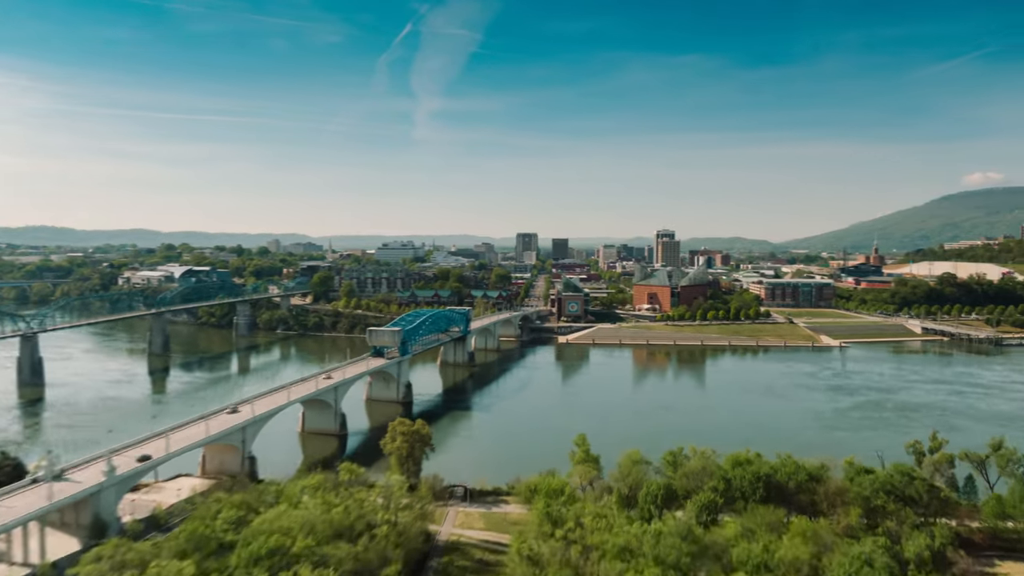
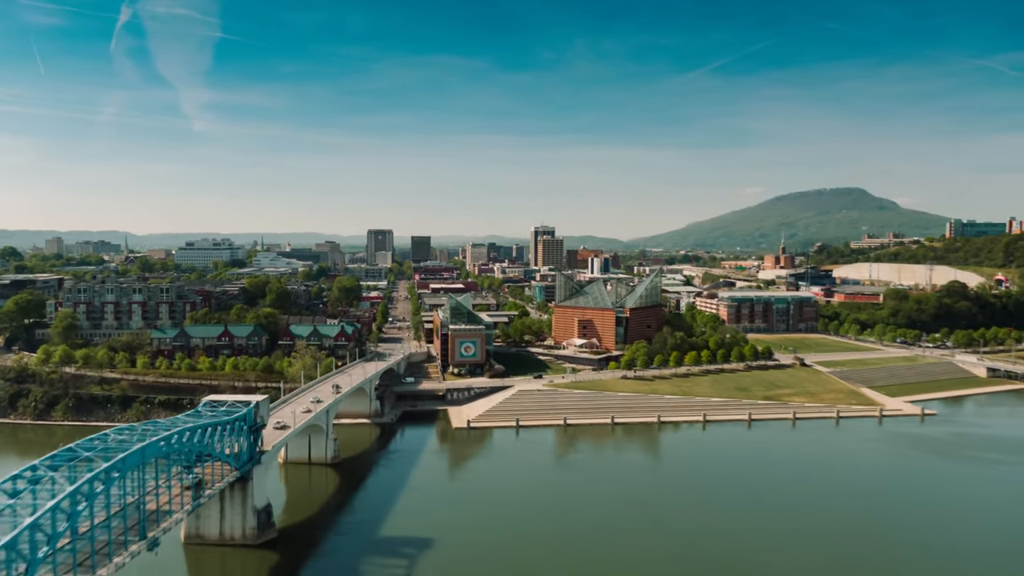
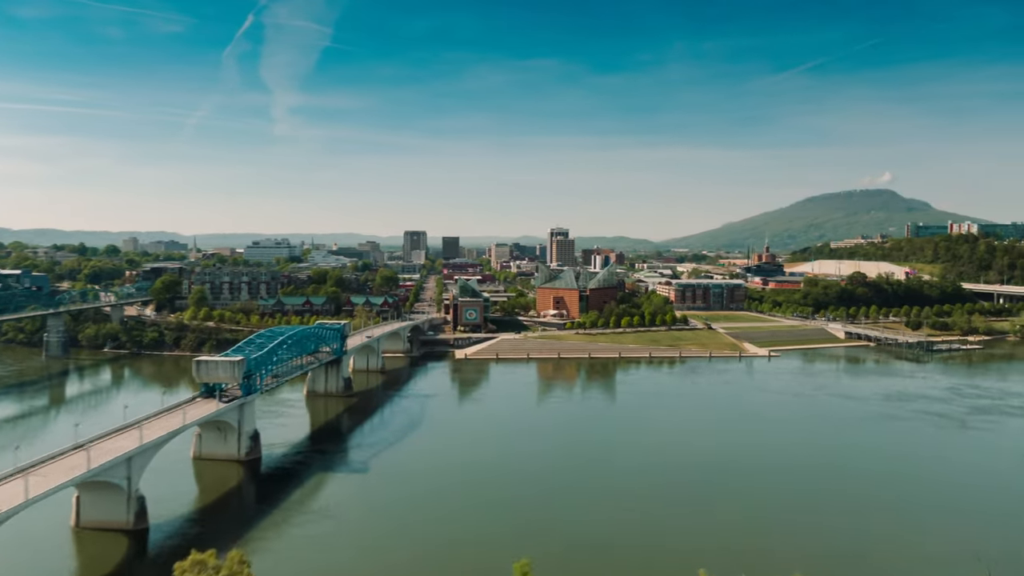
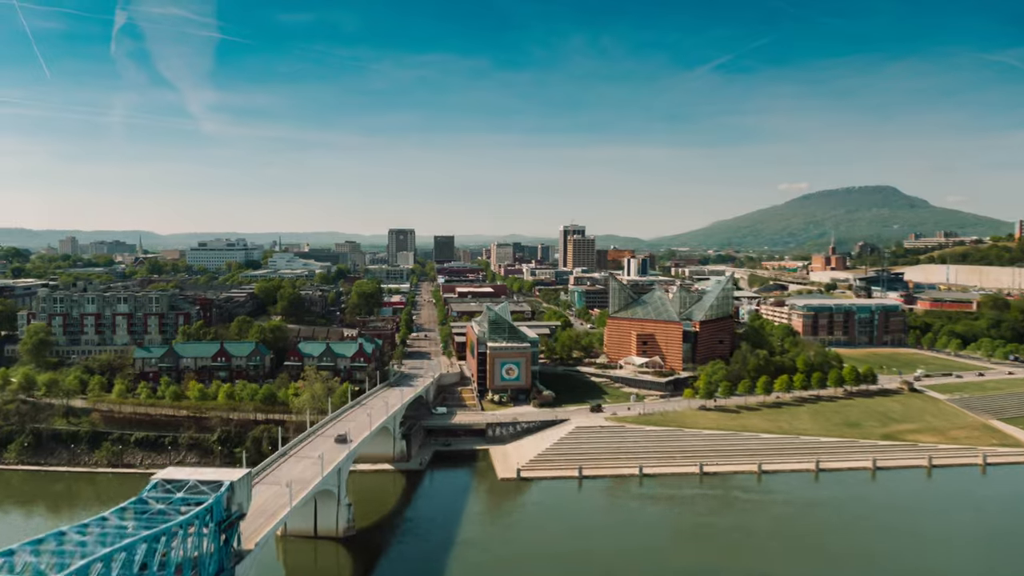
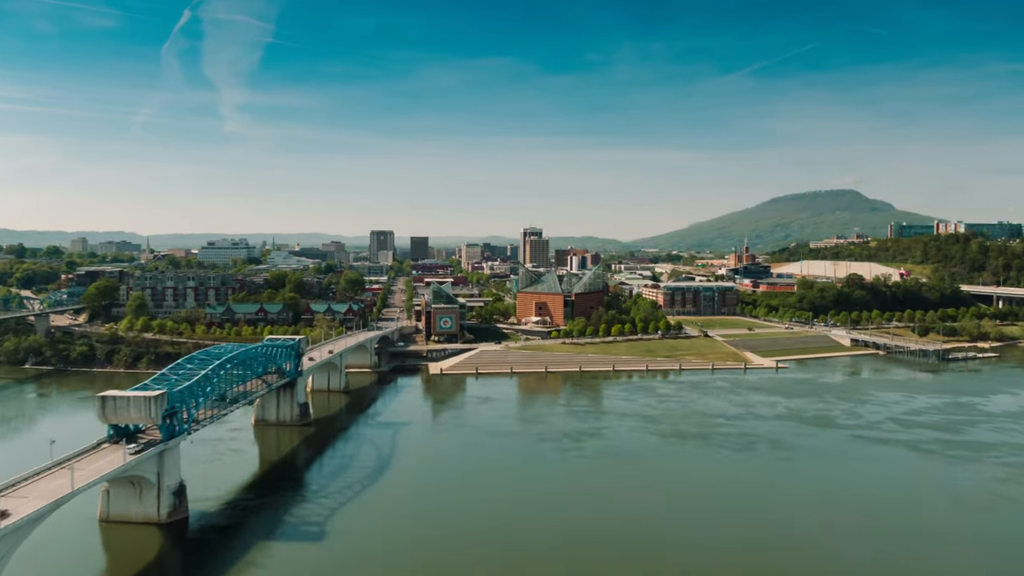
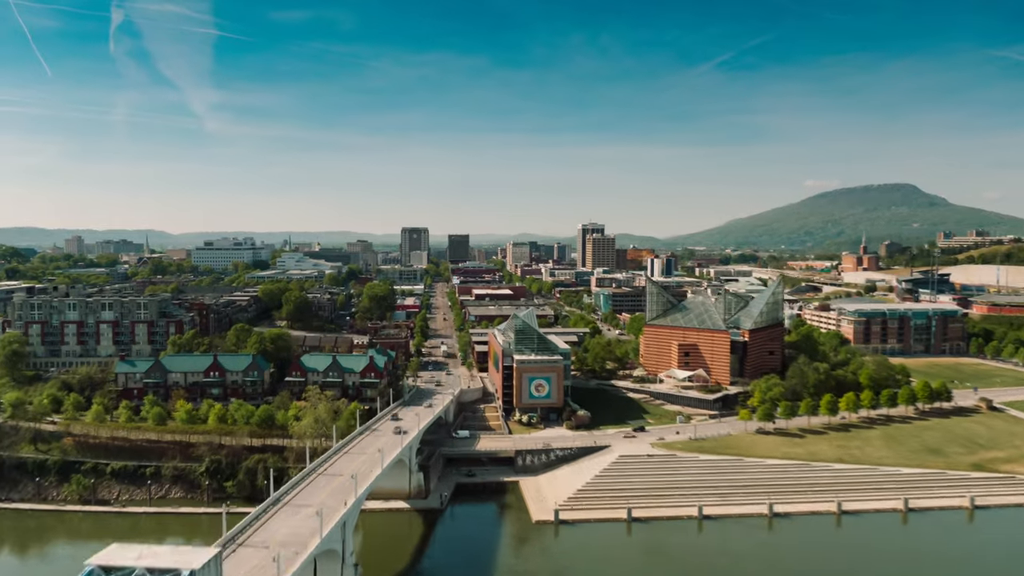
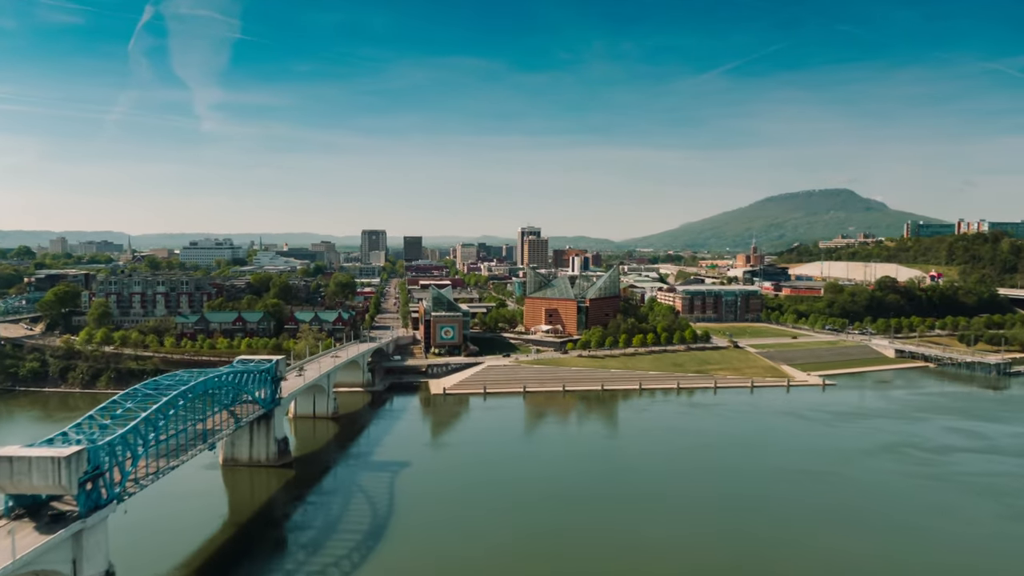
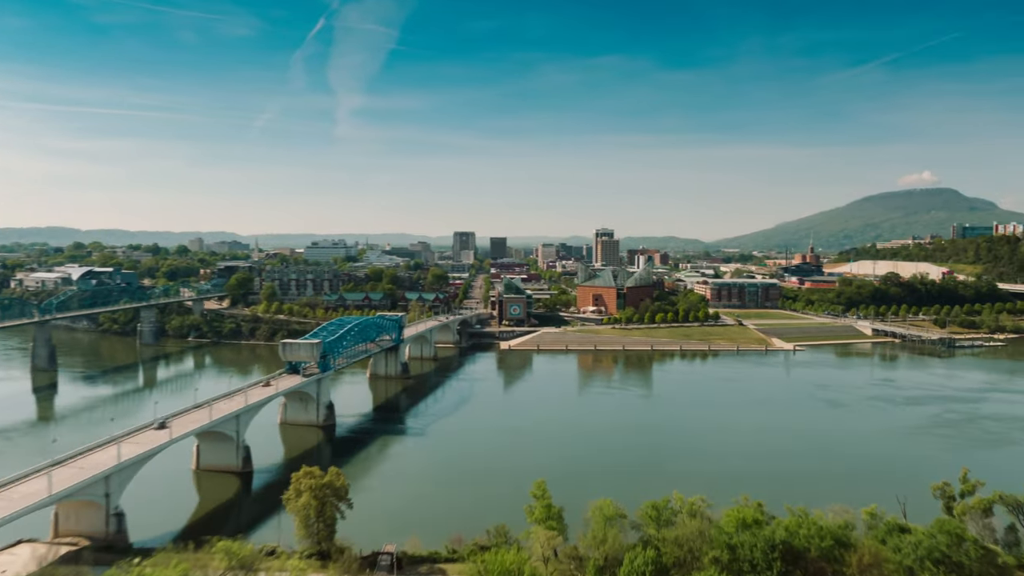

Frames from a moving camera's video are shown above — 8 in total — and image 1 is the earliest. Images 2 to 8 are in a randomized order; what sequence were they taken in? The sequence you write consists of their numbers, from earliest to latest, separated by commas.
8, 3, 5, 7, 2, 4, 6
